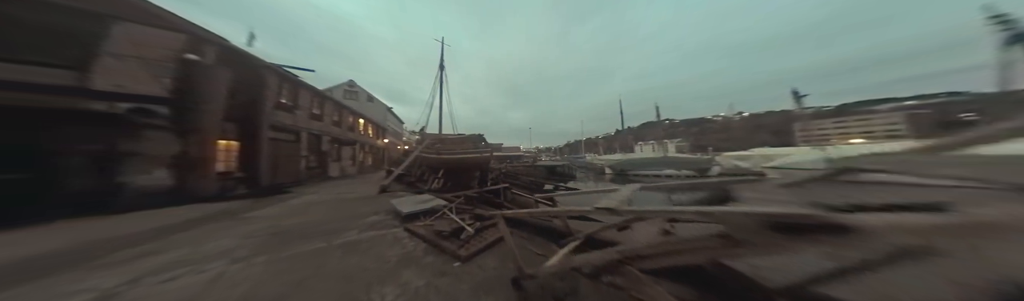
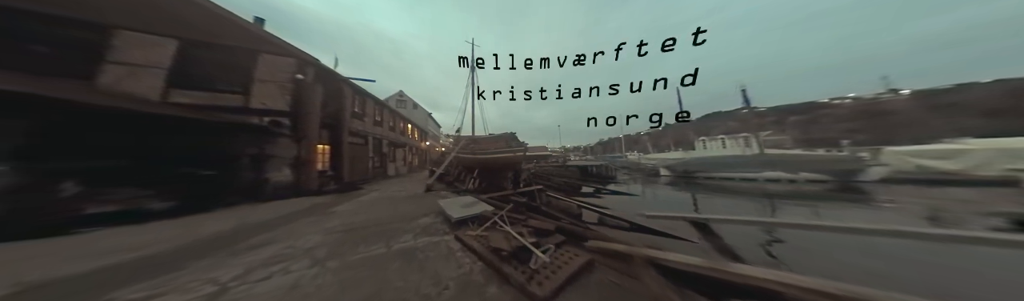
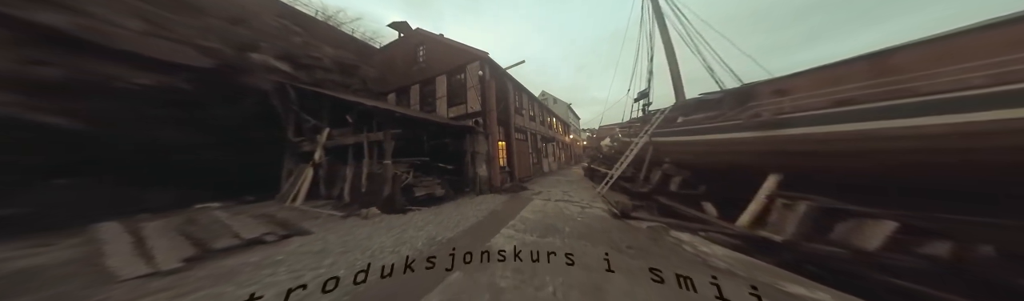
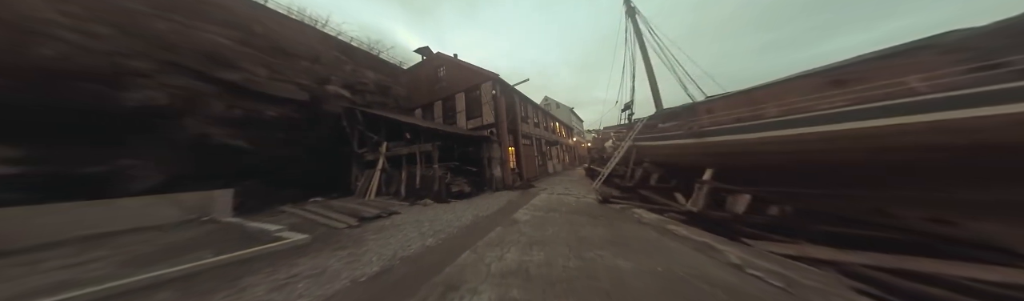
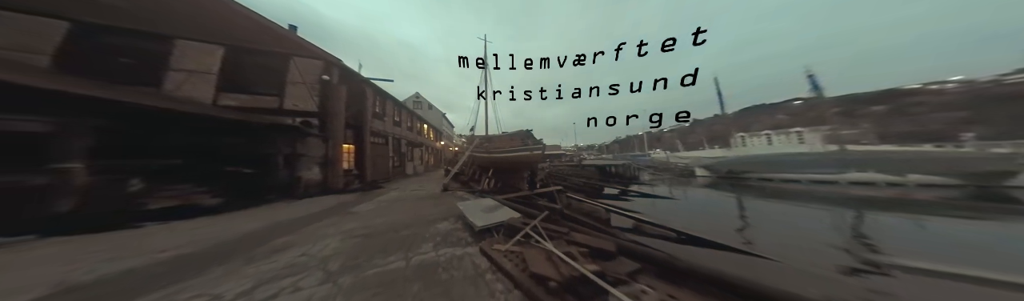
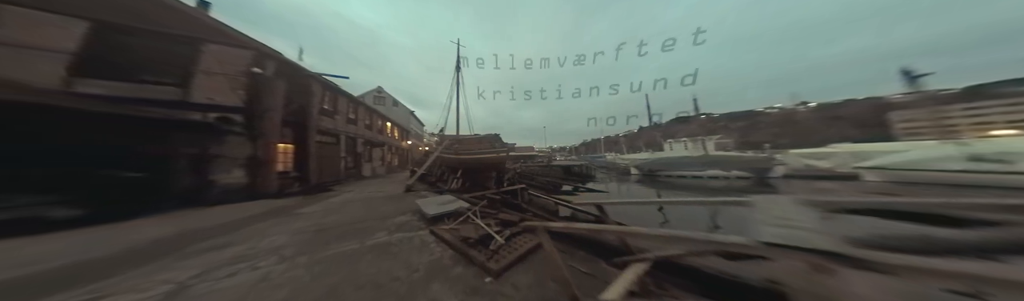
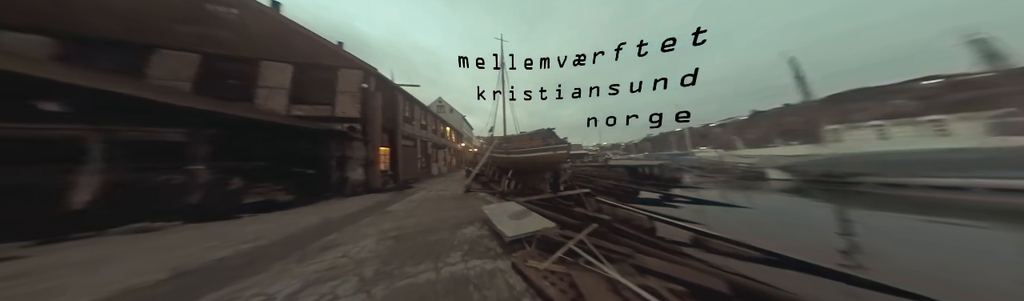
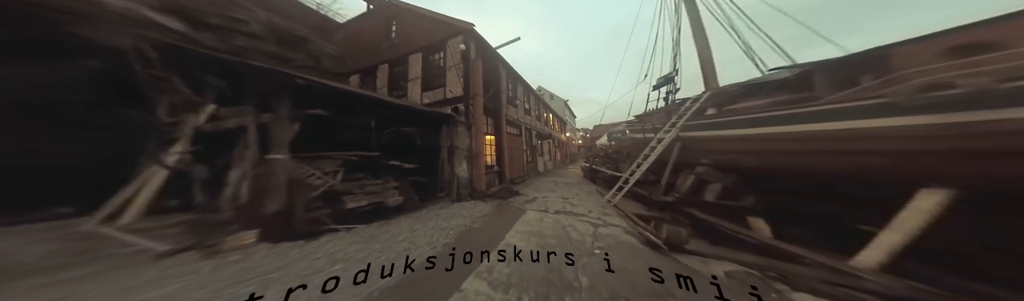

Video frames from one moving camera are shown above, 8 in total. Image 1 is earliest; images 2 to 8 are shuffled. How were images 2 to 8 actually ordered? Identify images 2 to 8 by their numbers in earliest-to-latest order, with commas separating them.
6, 2, 5, 7, 4, 3, 8
